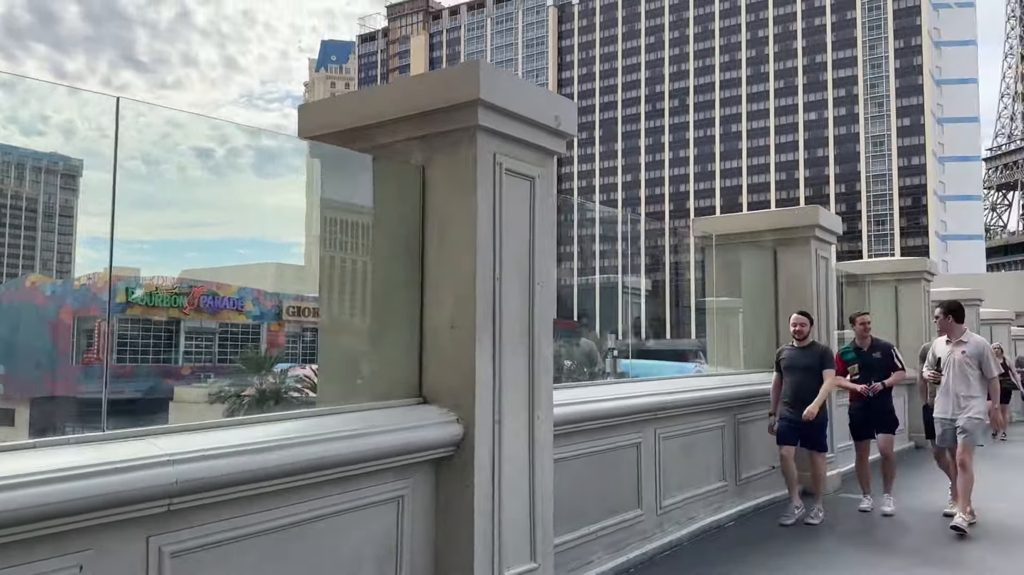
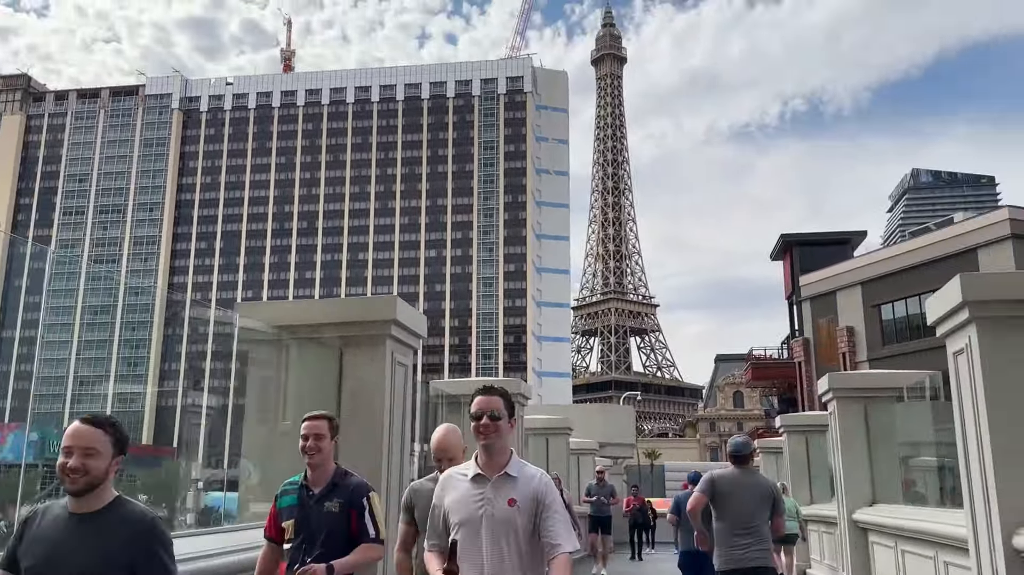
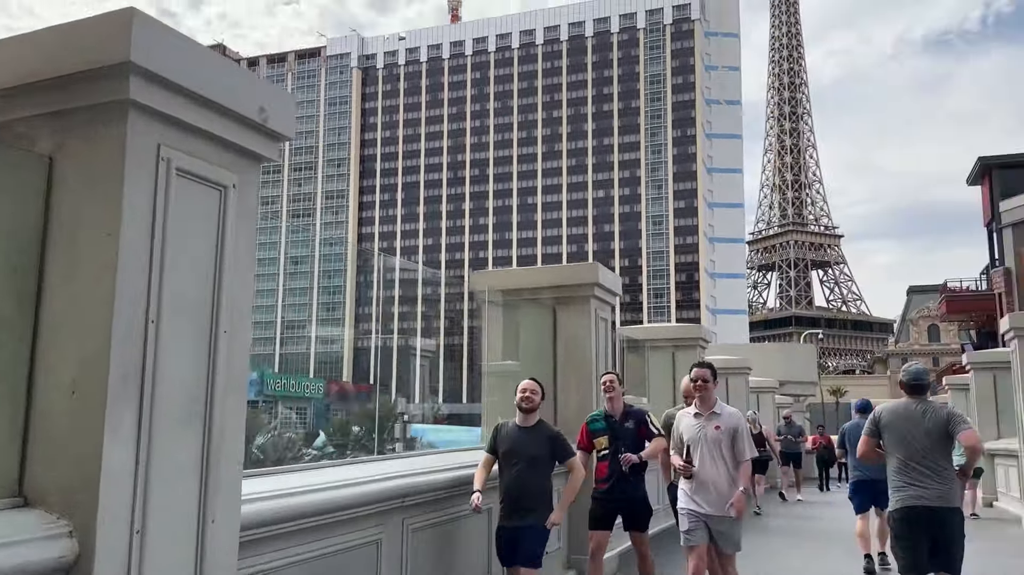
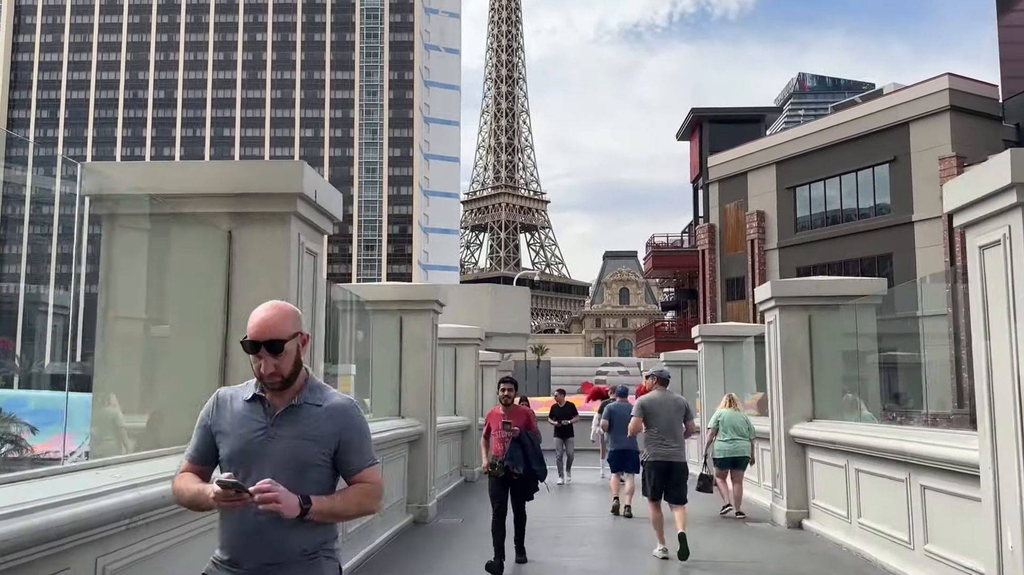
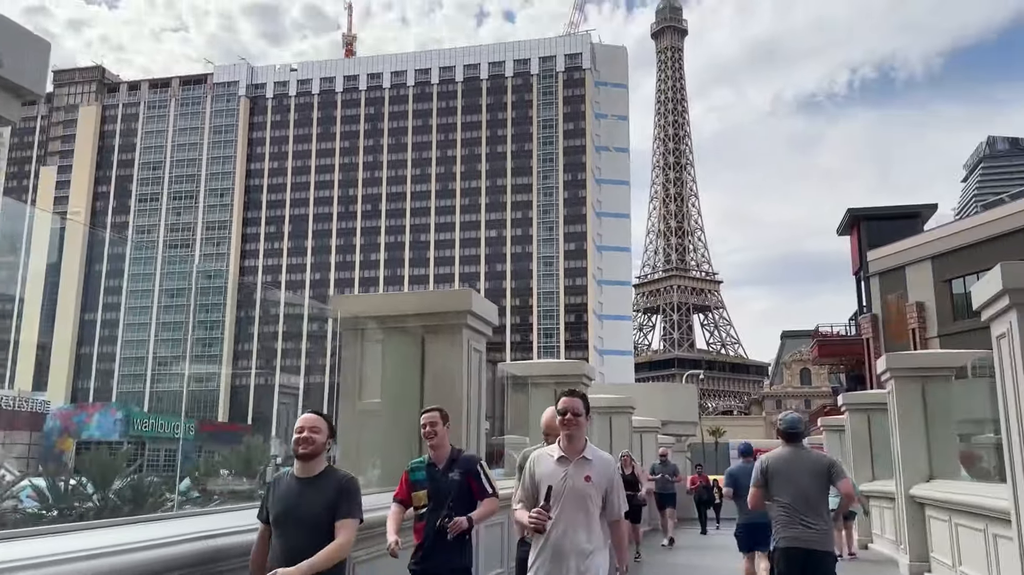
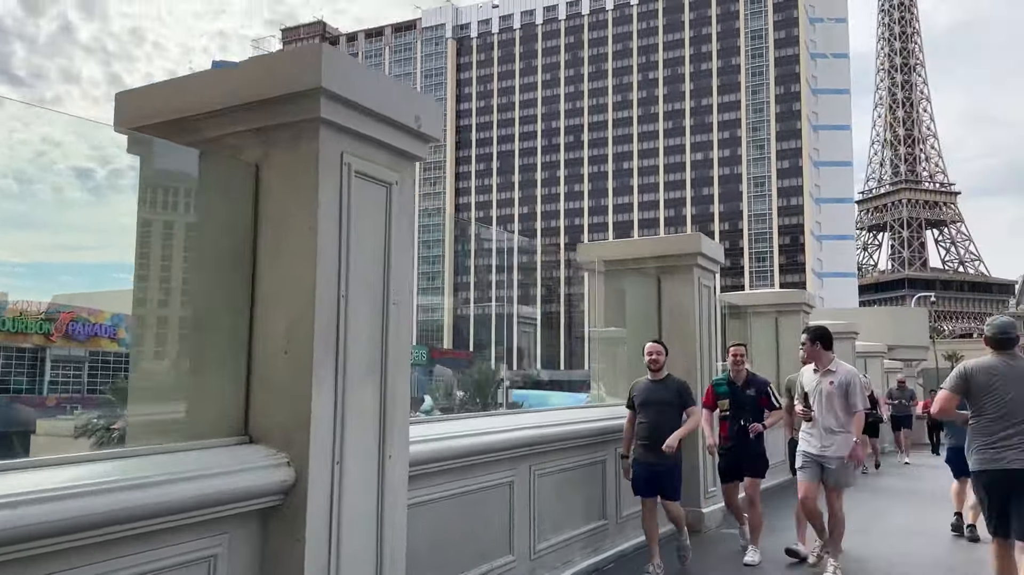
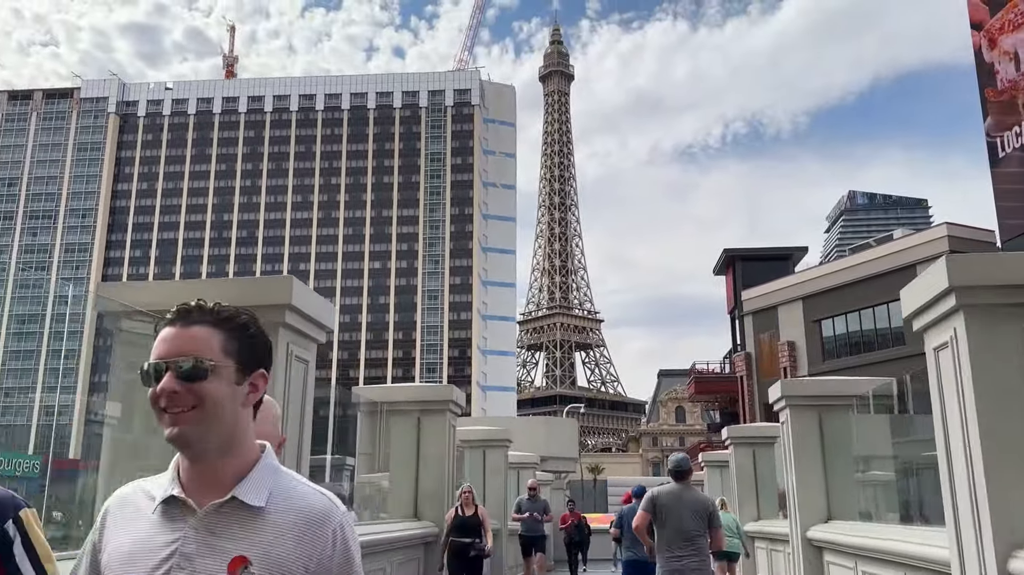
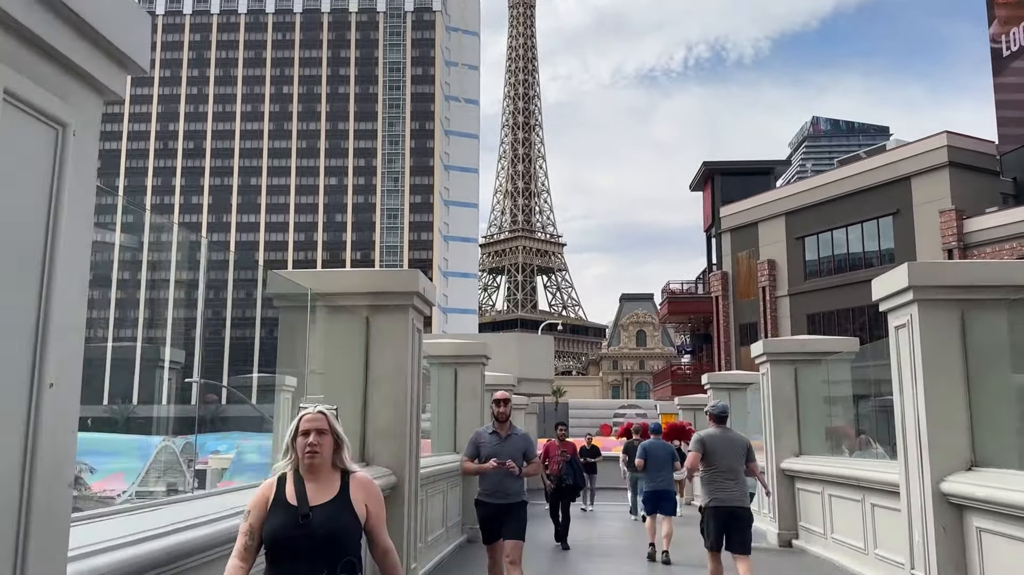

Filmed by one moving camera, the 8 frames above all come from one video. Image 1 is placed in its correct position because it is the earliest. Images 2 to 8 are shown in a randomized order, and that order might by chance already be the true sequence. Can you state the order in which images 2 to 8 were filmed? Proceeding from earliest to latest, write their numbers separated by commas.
6, 3, 5, 2, 7, 8, 4
